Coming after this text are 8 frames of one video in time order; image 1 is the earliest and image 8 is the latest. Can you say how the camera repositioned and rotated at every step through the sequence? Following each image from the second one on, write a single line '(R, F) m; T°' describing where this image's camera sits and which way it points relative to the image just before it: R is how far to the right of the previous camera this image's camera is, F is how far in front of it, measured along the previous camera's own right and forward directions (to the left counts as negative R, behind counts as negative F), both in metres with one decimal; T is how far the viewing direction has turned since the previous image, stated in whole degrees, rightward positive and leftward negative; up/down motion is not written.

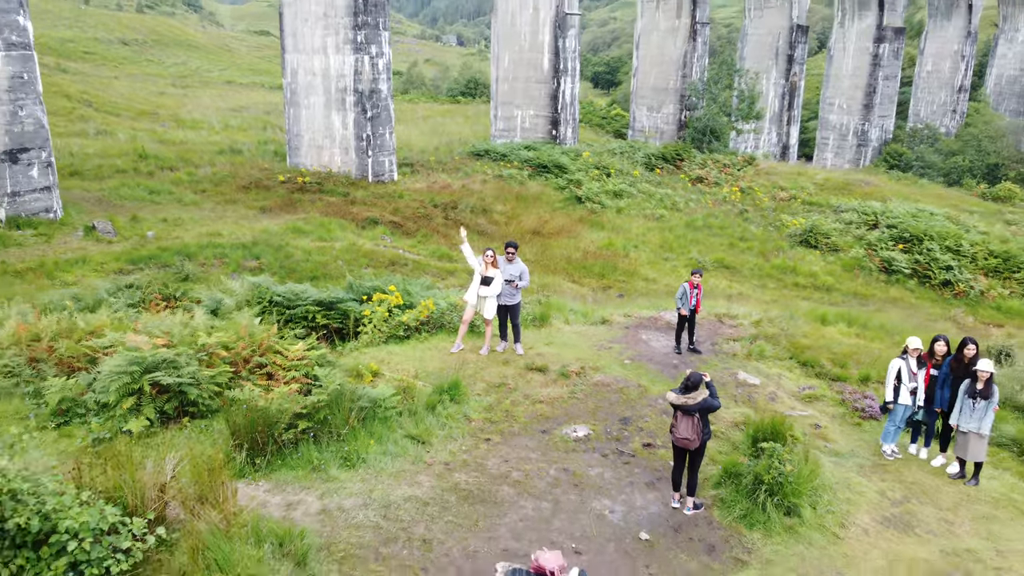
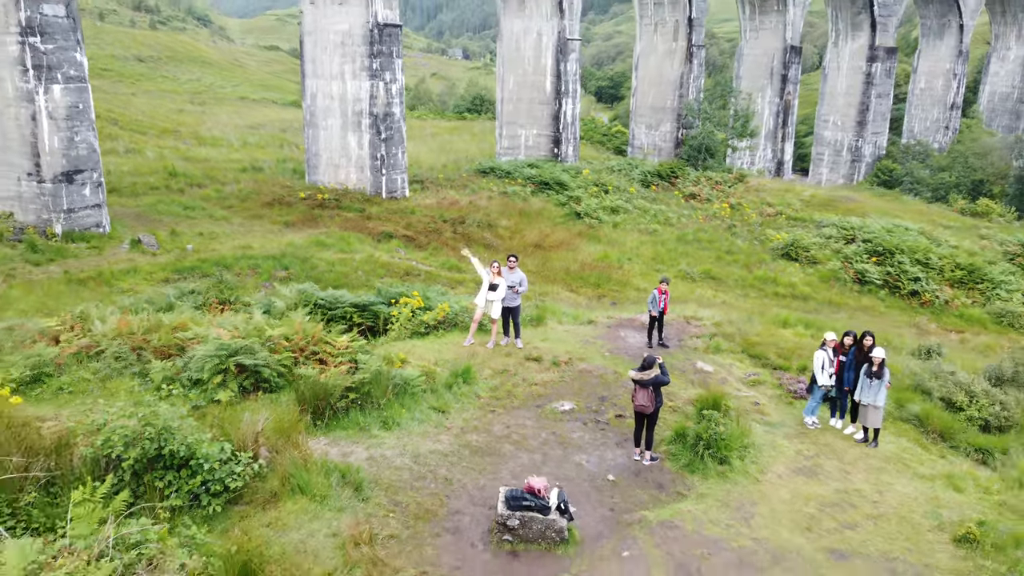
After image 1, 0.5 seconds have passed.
(0.0, -1.1) m; 0°
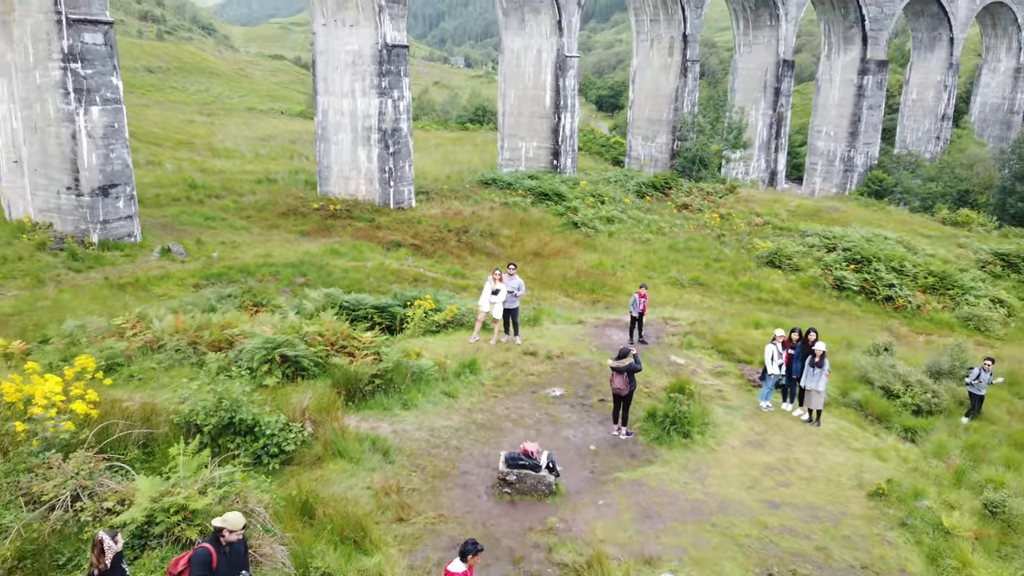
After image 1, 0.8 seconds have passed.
(0.0, -1.0) m; 0°
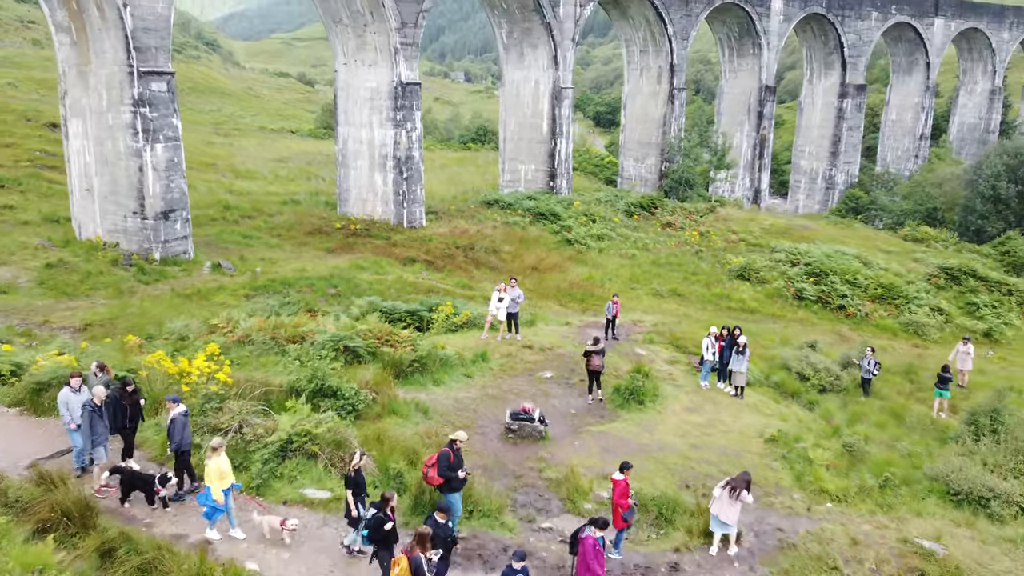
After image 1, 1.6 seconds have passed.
(0.0, -2.1) m; 0°
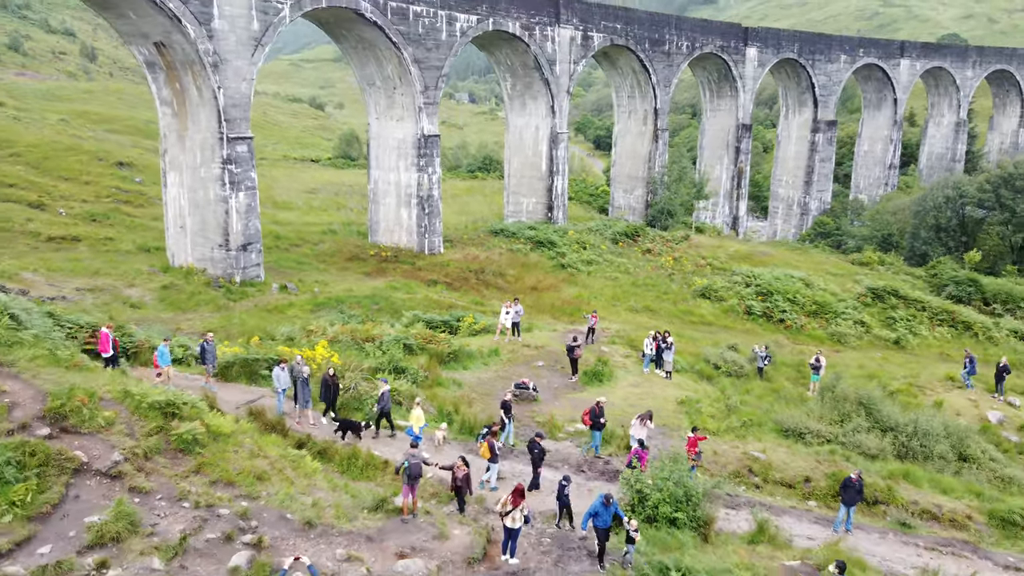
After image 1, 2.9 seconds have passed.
(0.0, -4.0) m; 0°
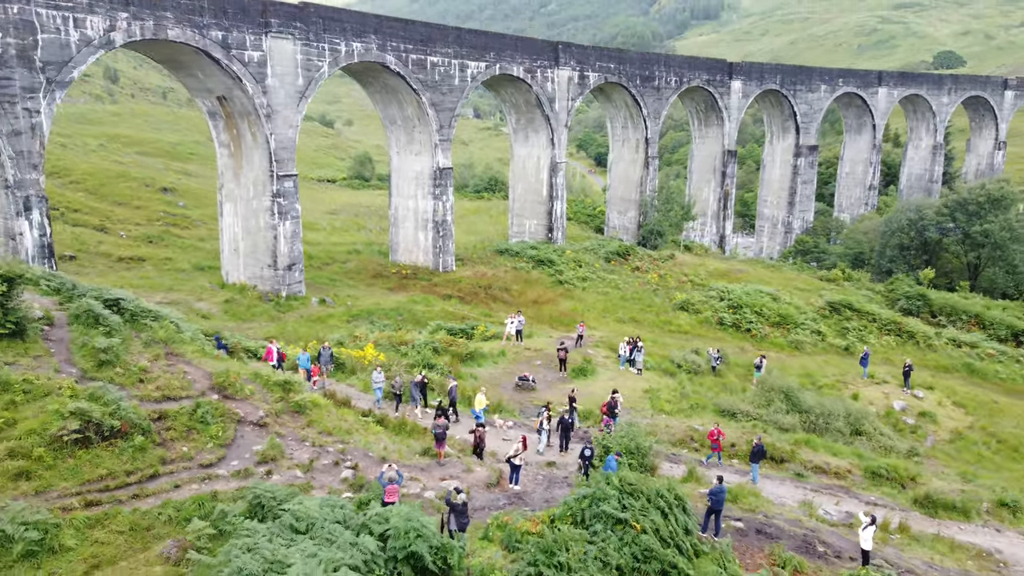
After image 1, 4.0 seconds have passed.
(0.0, -3.3) m; 0°
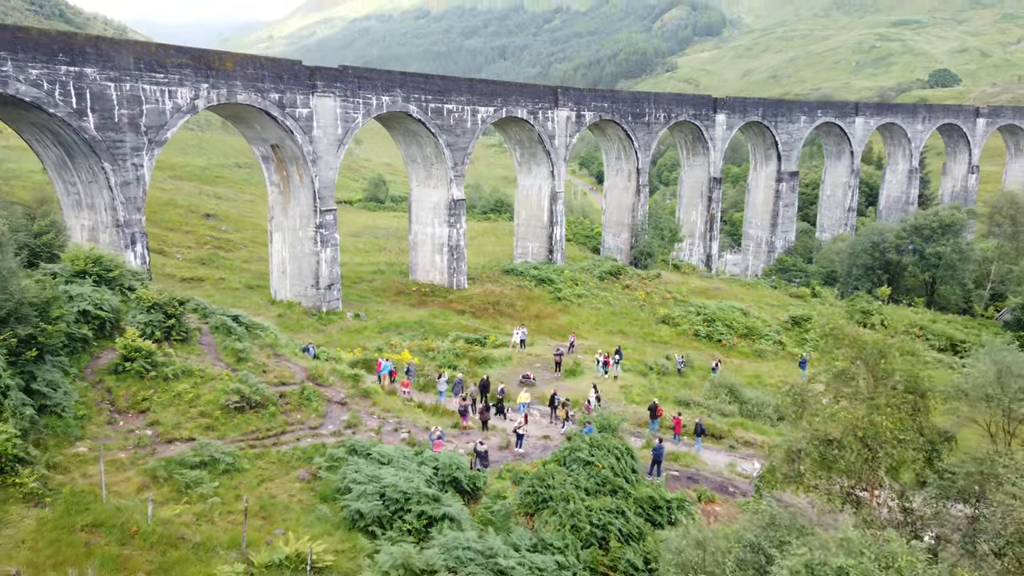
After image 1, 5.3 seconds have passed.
(0.0, -4.0) m; 0°
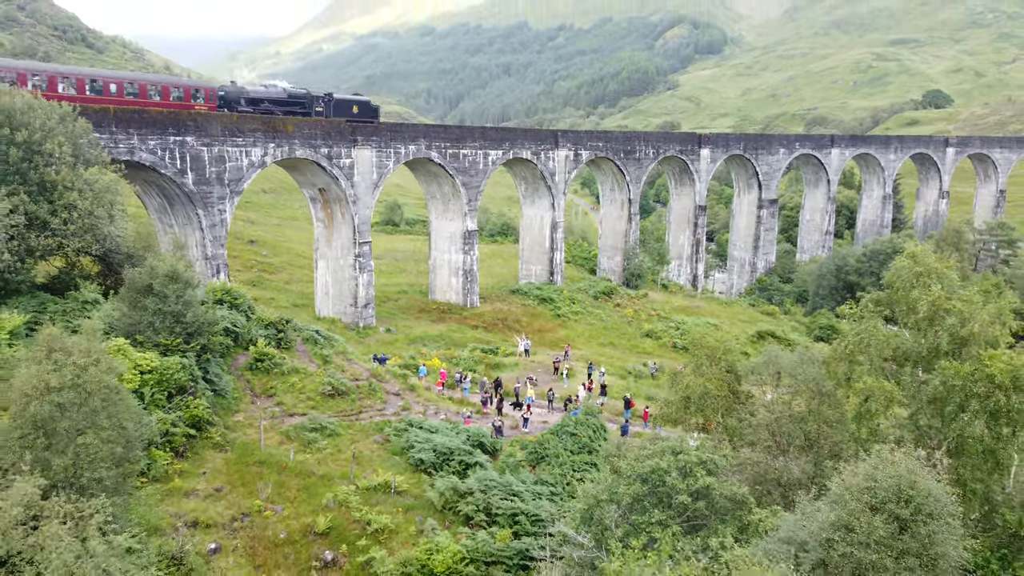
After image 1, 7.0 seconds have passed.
(-0.1, -5.0) m; 0°
